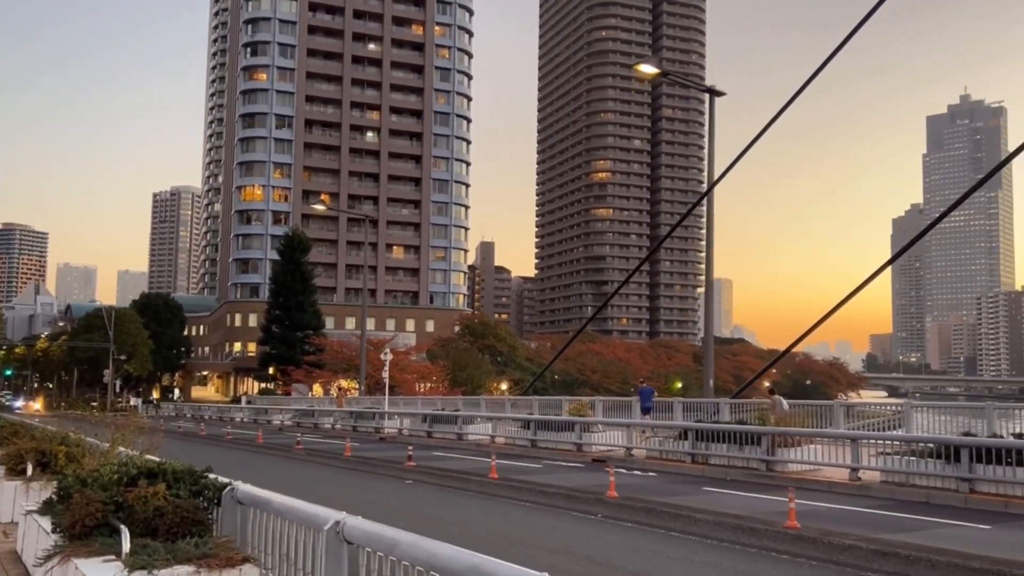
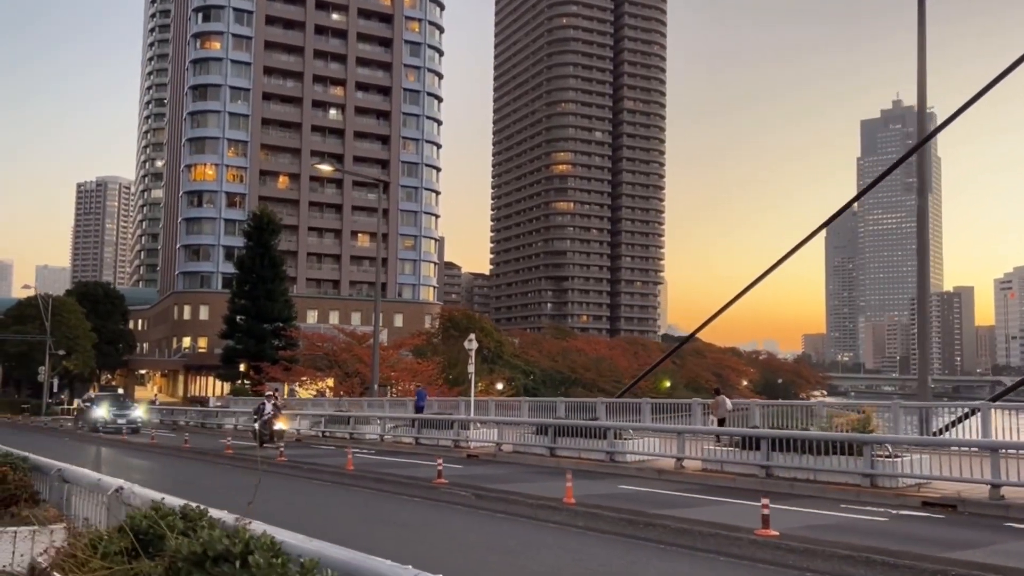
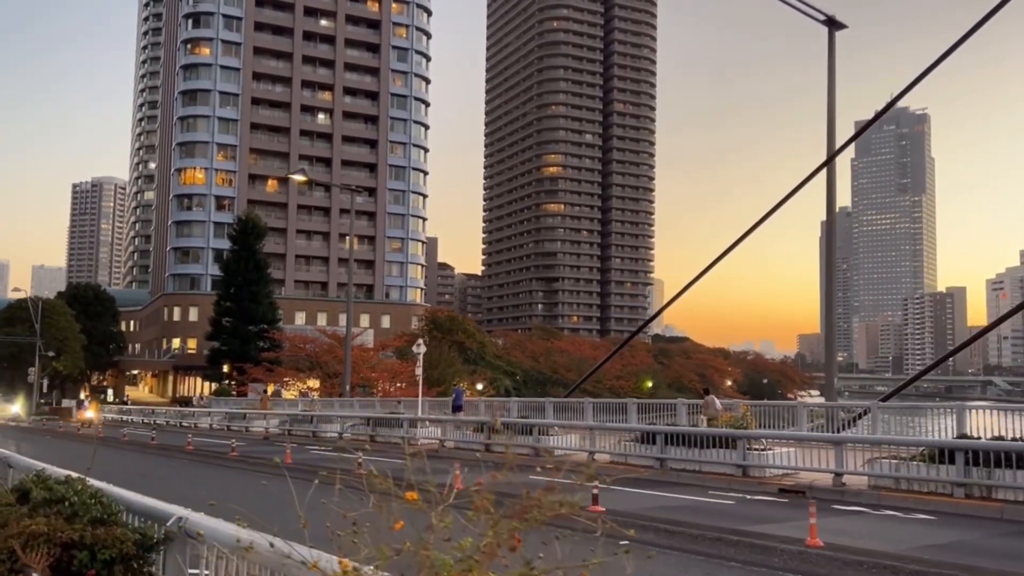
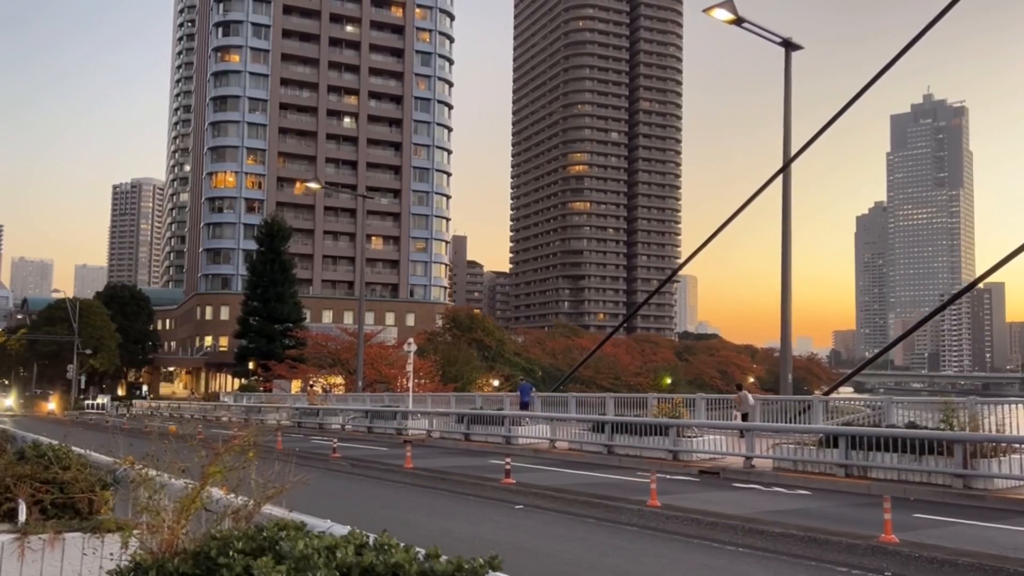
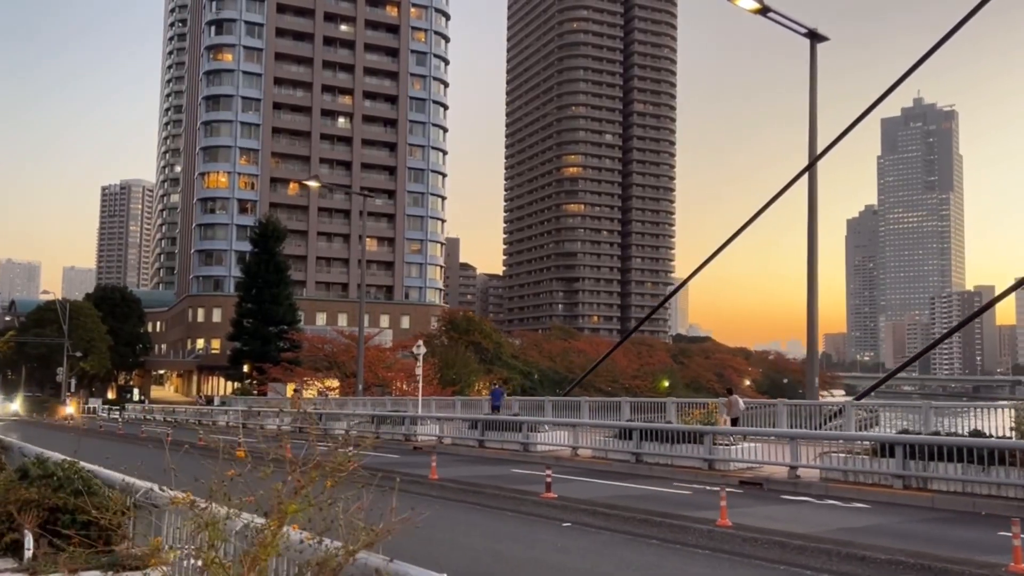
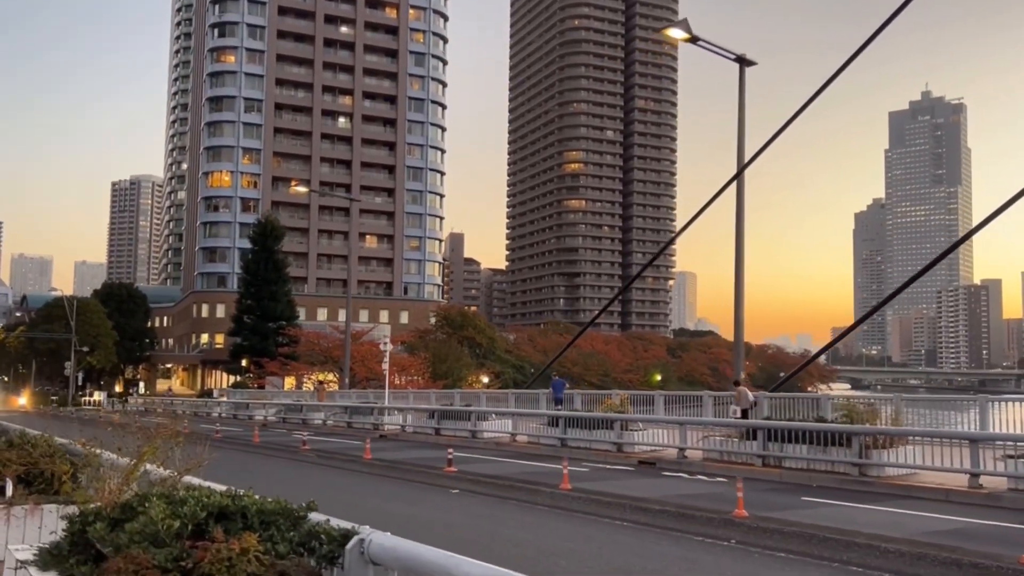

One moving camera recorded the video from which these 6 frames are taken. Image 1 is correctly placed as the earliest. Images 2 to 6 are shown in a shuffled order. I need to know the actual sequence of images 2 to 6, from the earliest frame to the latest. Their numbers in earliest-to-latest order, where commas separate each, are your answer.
6, 4, 5, 3, 2
